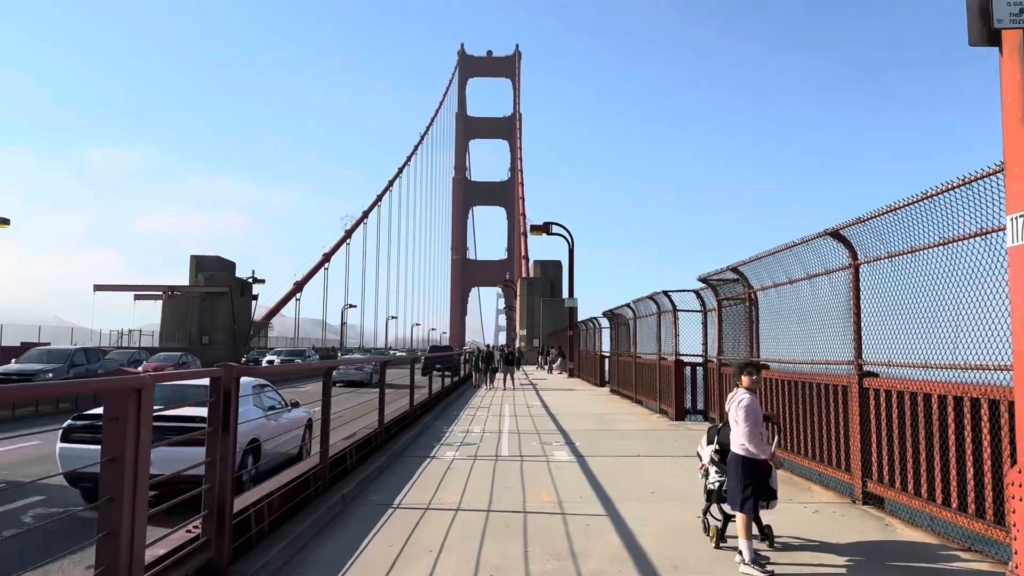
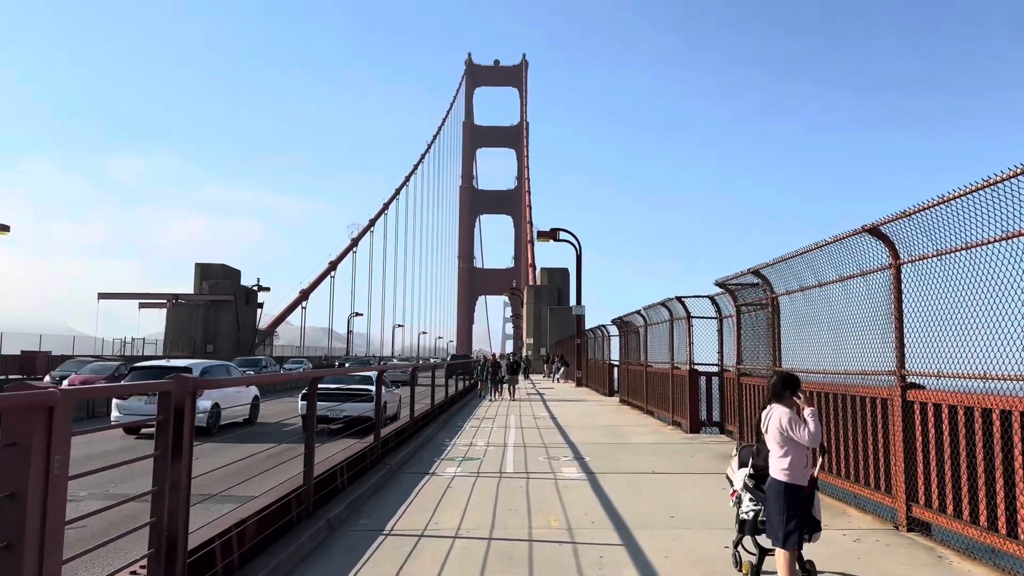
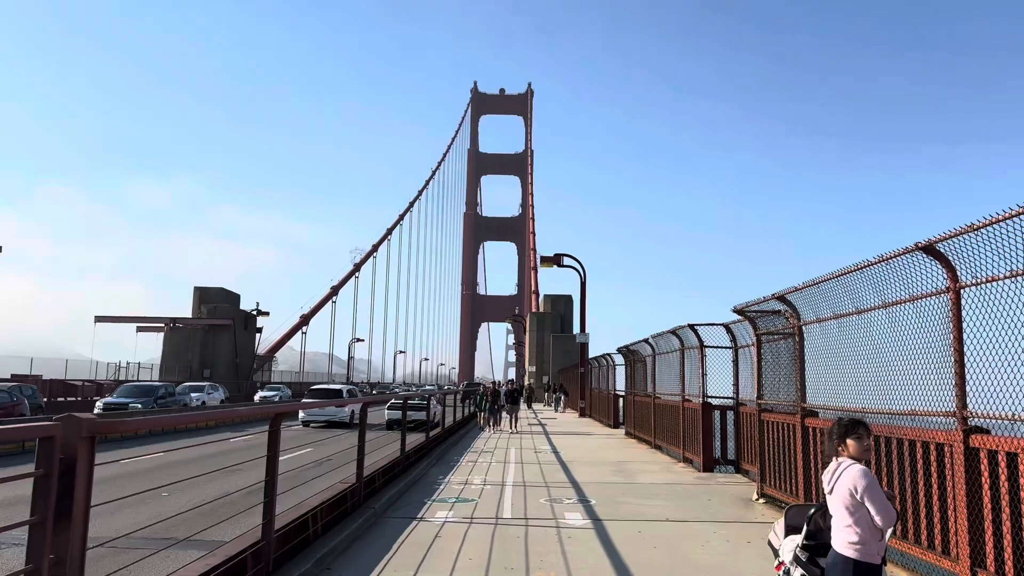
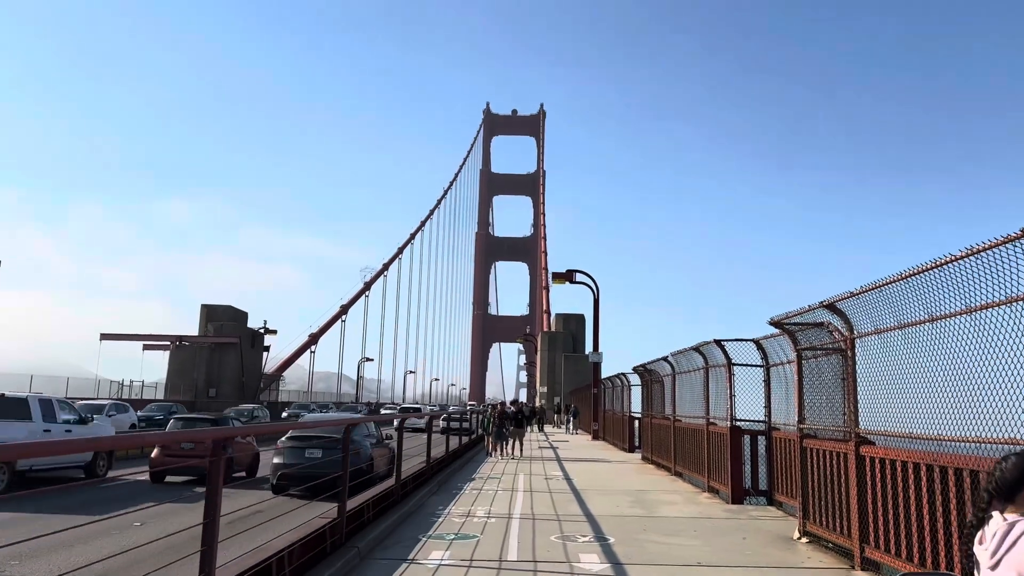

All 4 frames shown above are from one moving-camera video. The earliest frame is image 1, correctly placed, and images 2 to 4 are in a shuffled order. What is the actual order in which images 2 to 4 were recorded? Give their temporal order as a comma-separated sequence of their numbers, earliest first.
2, 3, 4
